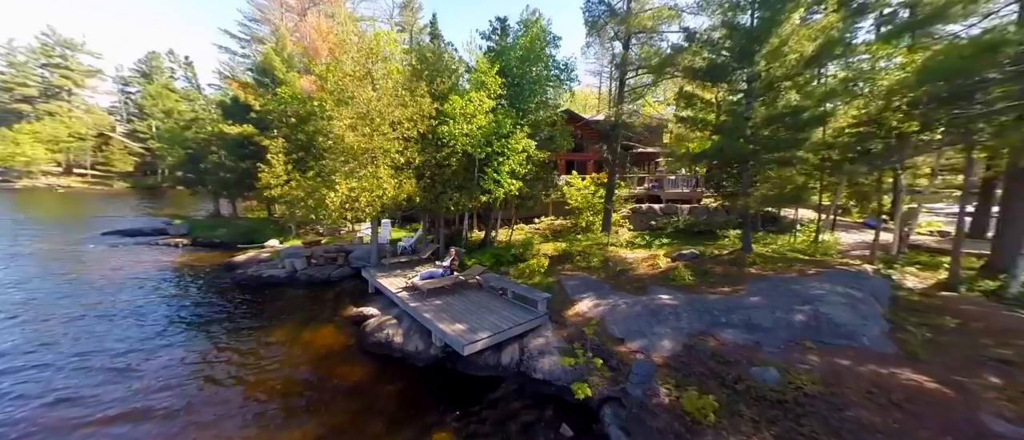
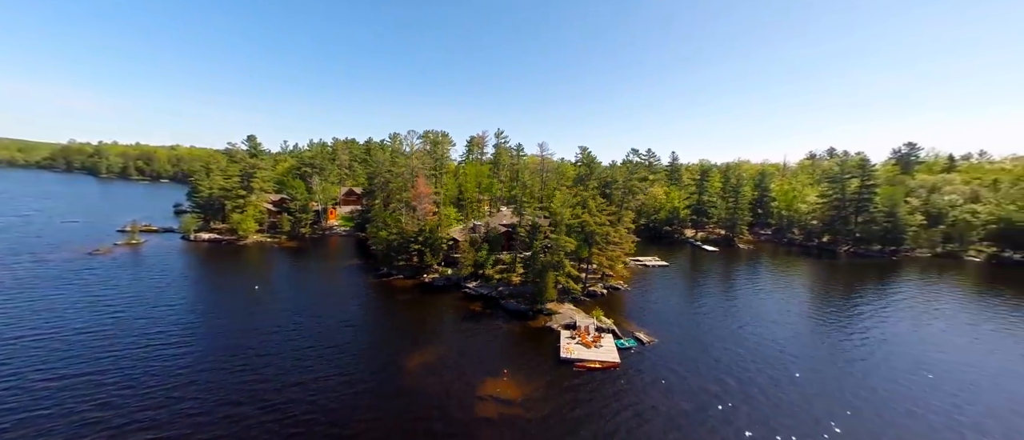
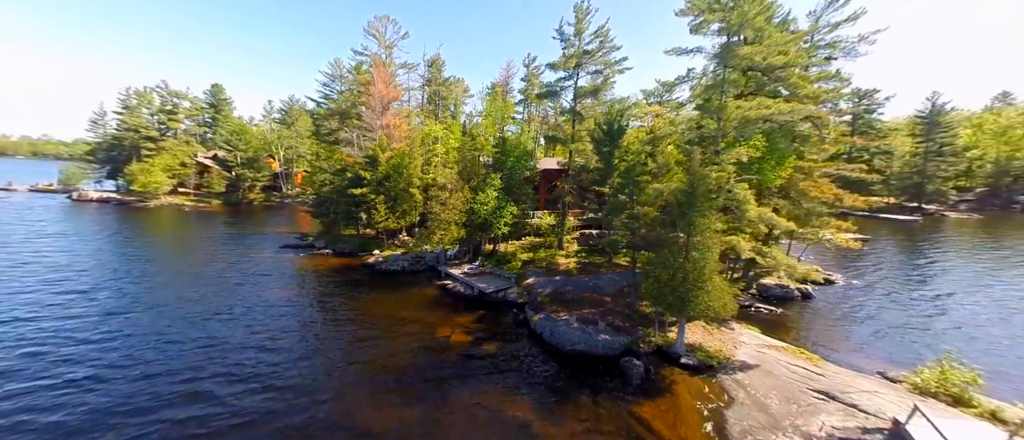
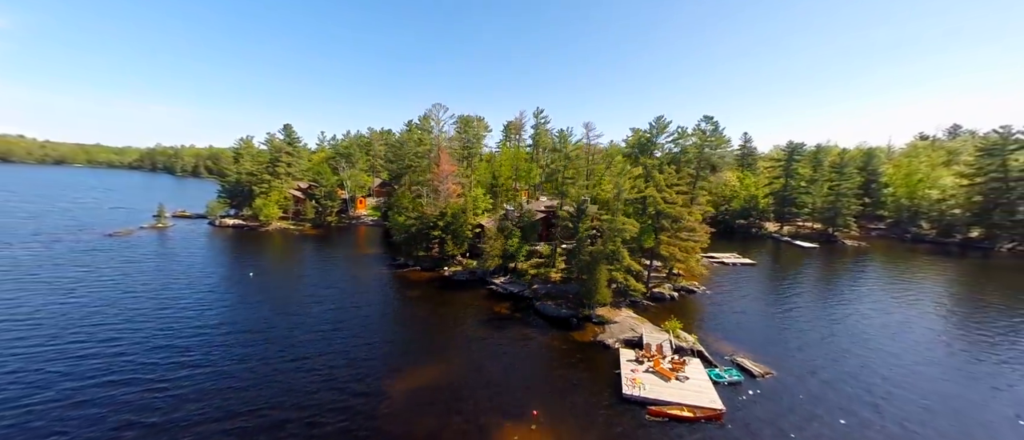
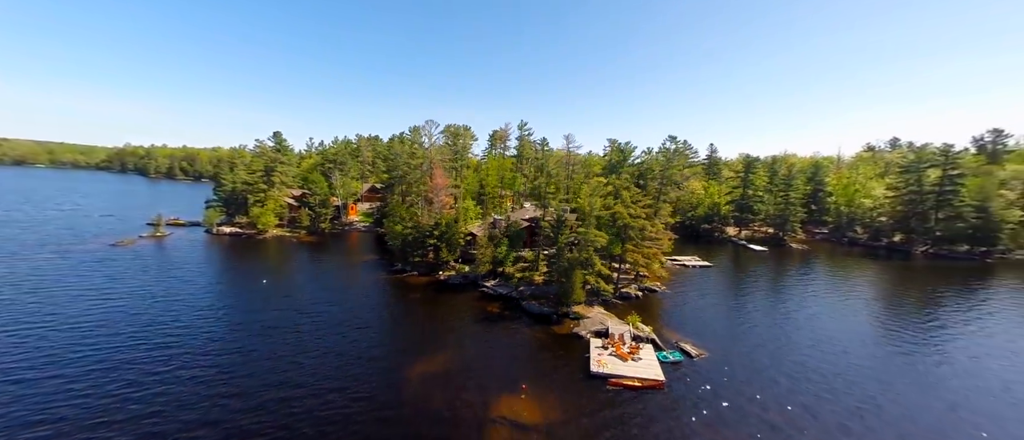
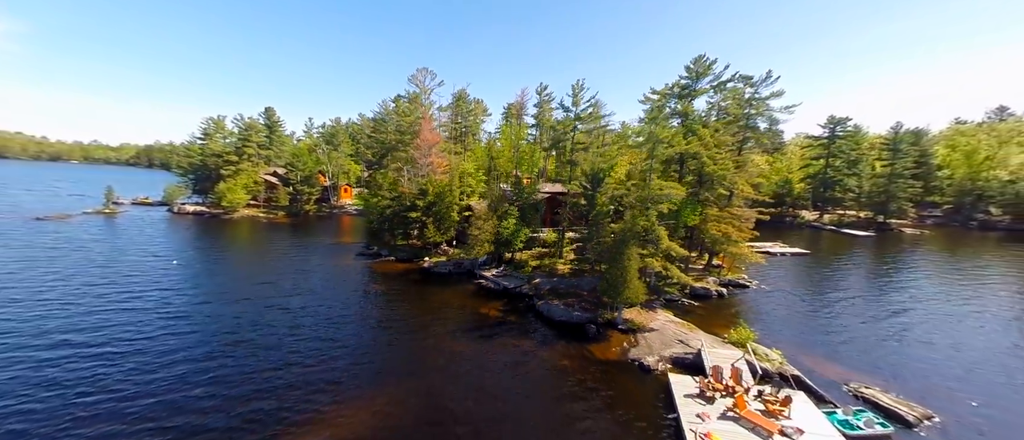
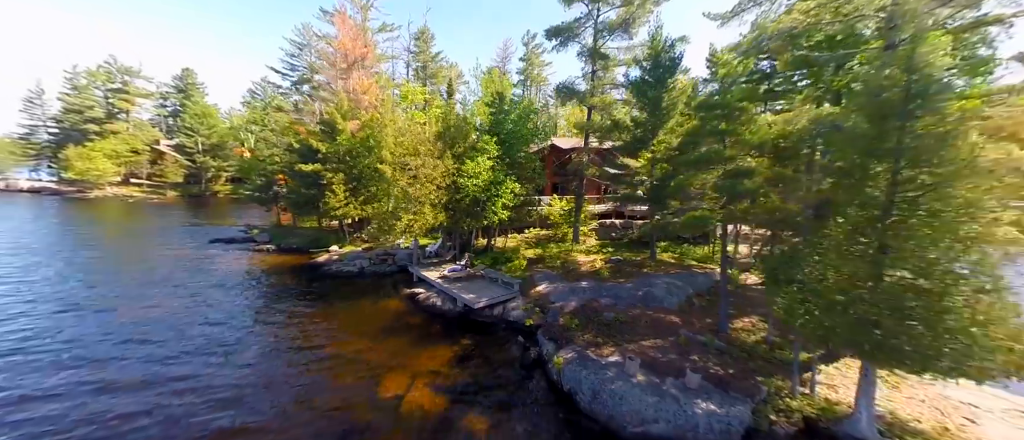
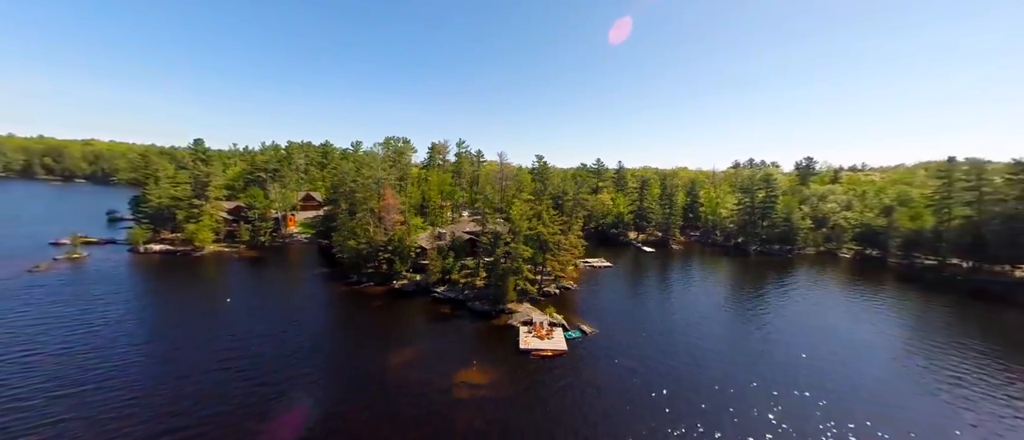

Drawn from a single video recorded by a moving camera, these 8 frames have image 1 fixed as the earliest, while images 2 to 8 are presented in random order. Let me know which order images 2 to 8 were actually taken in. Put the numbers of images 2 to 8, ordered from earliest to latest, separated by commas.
7, 3, 6, 4, 5, 2, 8
